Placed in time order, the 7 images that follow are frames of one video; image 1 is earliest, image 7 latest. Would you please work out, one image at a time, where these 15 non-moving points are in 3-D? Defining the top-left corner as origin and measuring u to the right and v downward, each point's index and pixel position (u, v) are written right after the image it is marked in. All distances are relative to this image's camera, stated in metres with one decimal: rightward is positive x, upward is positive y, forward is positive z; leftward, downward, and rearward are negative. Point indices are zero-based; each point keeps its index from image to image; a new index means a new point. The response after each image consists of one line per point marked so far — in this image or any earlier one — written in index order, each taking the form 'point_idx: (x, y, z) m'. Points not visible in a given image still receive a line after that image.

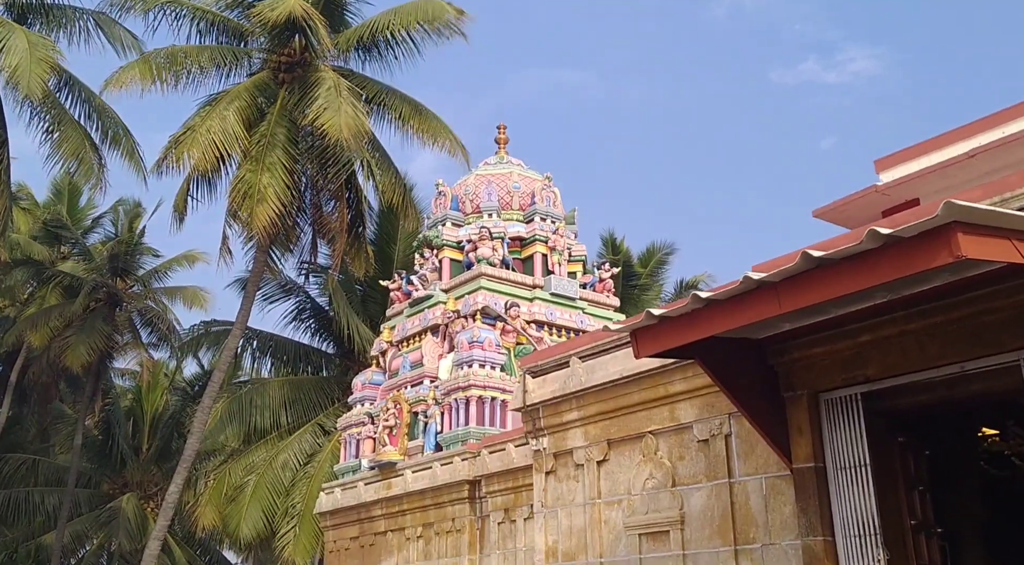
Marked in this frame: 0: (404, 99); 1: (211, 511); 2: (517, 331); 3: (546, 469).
0: (-2.0, +3.0, +17.2) m
1: (-5.6, -4.3, +18.9) m
2: (+0.1, -0.7, +14.0) m
3: (+0.3, -1.5, +8.3) m
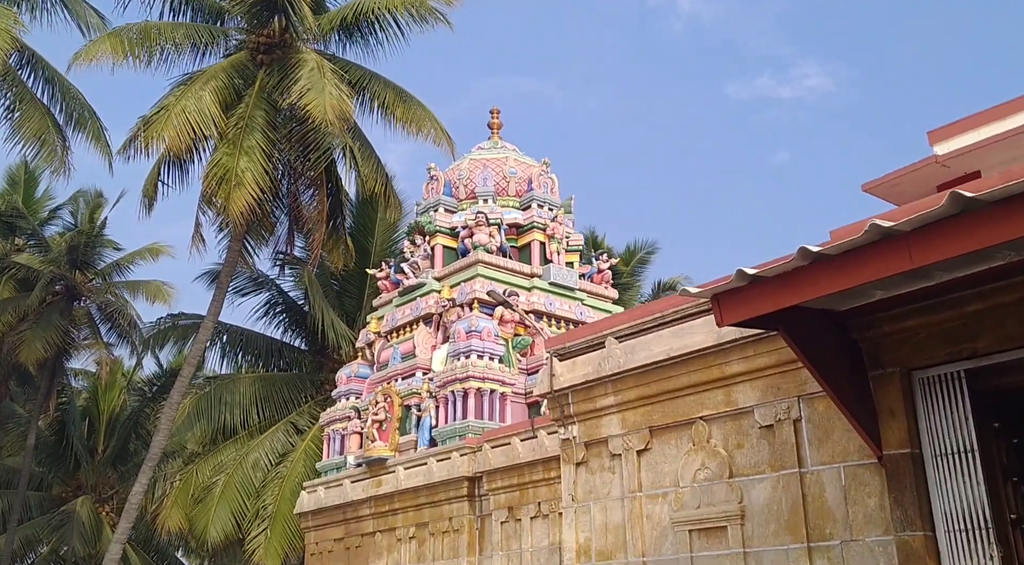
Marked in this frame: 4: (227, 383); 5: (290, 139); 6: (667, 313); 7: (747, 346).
0: (-2.1, +3.1, +16.4) m
1: (-5.9, -4.1, +17.9) m
2: (0.0, -0.5, +13.3) m
3: (+0.5, -1.3, +7.5) m
4: (-5.4, -1.9, +19.1) m
5: (-3.5, +2.2, +15.7) m
6: (+1.1, -0.2, +7.0) m
7: (+1.5, -0.4, +6.4) m
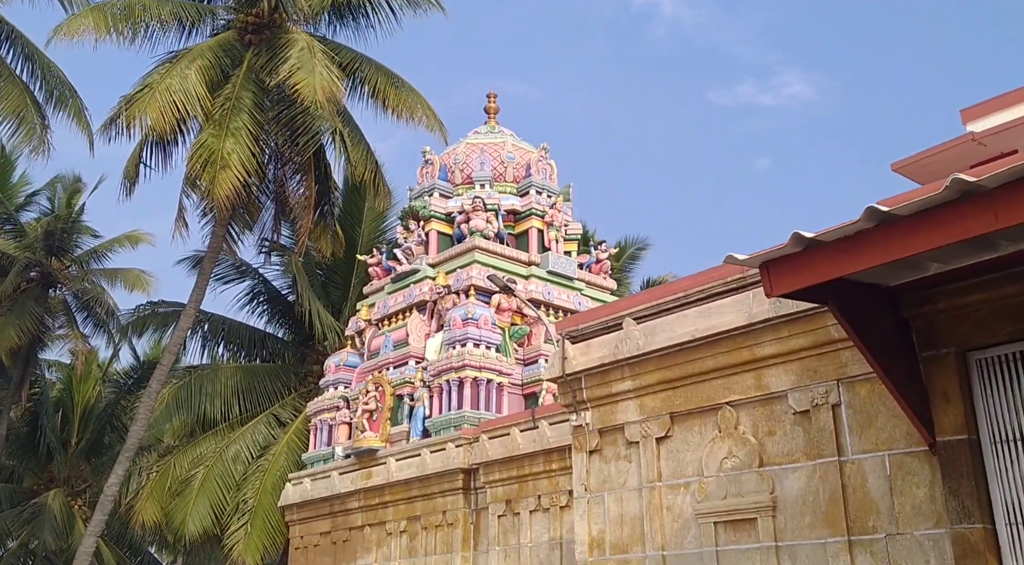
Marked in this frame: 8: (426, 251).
0: (-2.1, +3.3, +15.9) m
1: (-6.1, -3.8, +17.3) m
2: (0.0, -0.4, +12.8) m
3: (+0.5, -1.2, +7.1) m
4: (-5.5, -1.6, +18.6) m
5: (-3.5, +2.4, +15.2) m
6: (+1.2, -0.1, +6.6) m
7: (+1.6, -0.3, +5.9) m
8: (-1.2, +0.4, +13.8) m
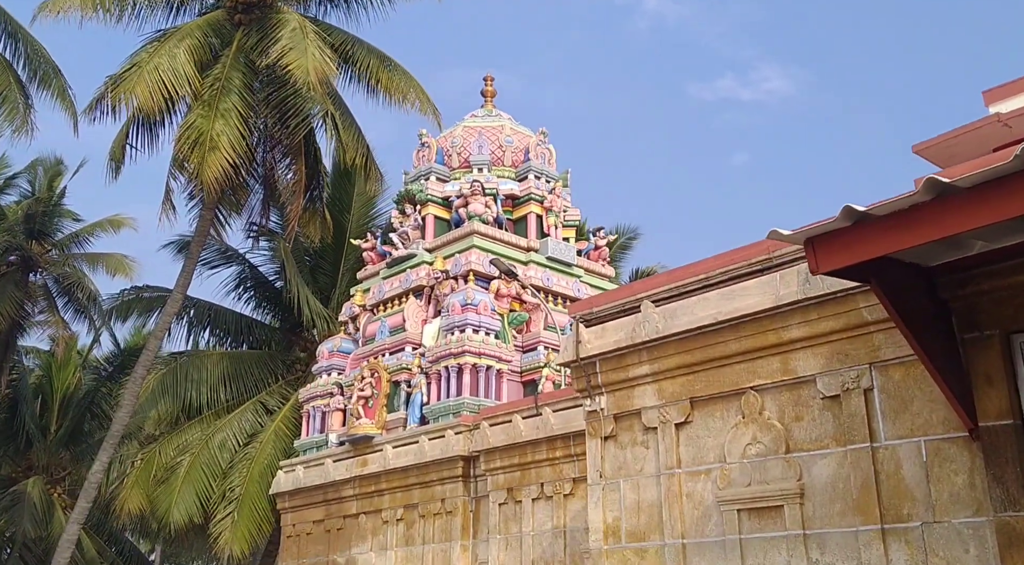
0: (-2.2, +3.5, +15.6) m
1: (-6.3, -3.5, +17.0) m
2: (0.0, -0.2, +12.6) m
3: (+0.6, -1.0, +6.9) m
4: (-5.7, -1.4, +18.3) m
5: (-3.6, +2.6, +14.9) m
6: (+1.3, +0.1, +6.4) m
7: (+1.7, -0.1, +5.8) m
8: (-1.2, +0.6, +13.6) m
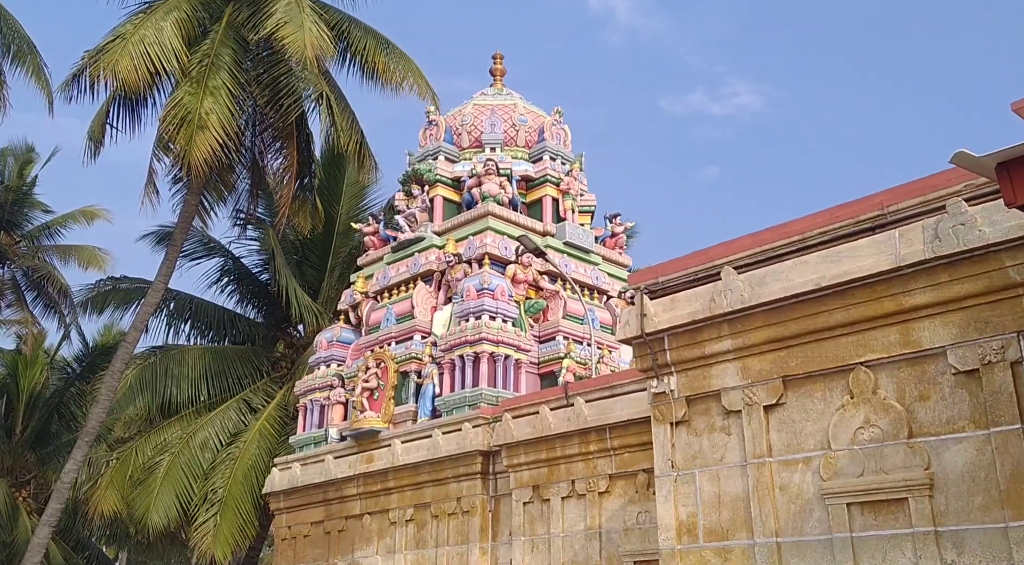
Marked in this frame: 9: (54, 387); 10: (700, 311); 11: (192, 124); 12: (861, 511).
0: (-2.0, +3.7, +14.8) m
1: (-6.2, -3.3, +16.0) m
2: (+0.2, 0.0, +11.8) m
3: (+1.0, -0.8, +6.1) m
4: (-5.7, -1.2, +17.2) m
5: (-3.4, +2.8, +14.0) m
6: (+1.6, +0.3, +5.6) m
7: (+2.1, +0.1, +5.0) m
8: (-1.0, +0.8, +12.7) m
9: (-9.2, -2.0, +20.8) m
10: (+1.1, -0.2, +6.0) m
11: (-3.8, +2.0, +12.4) m
12: (+1.8, -1.1, +5.1) m
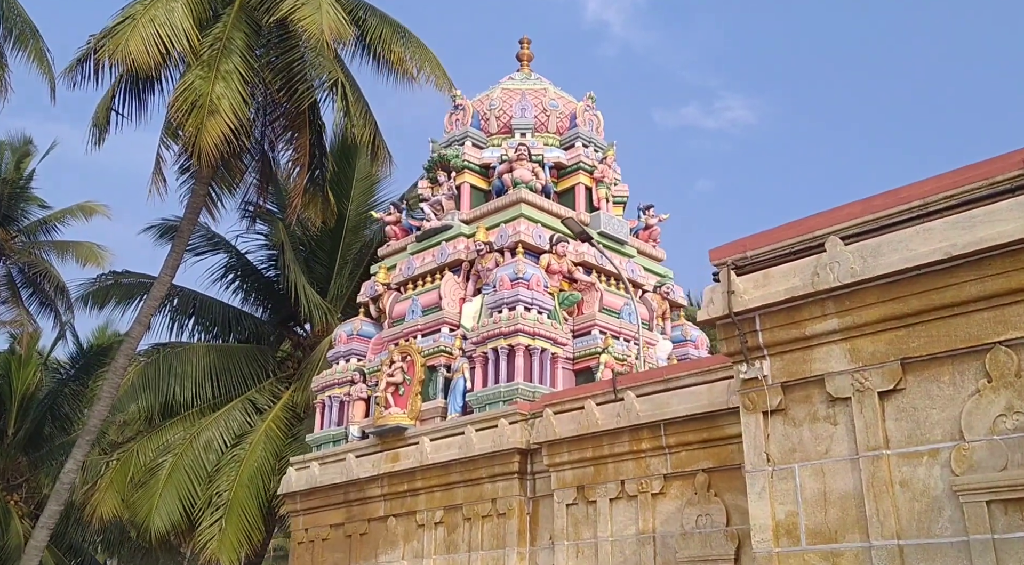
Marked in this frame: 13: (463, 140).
0: (-1.6, +3.8, +14.2) m
1: (-5.9, -3.2, +15.2) m
2: (+0.5, +0.1, +11.2) m
3: (+1.4, -0.7, +5.5) m
4: (-5.4, -1.1, +16.5) m
5: (-3.0, +2.9, +13.4) m
6: (+2.1, +0.4, +5.0) m
7: (+2.5, +0.2, +4.4) m
8: (-0.6, +0.9, +12.1) m
9: (-8.9, -1.9, +20.0) m
10: (+1.5, 0.0, +5.4) m
11: (-3.4, +2.2, +11.8) m
12: (+2.2, -1.0, +4.5) m
13: (-0.6, +1.8, +12.4) m
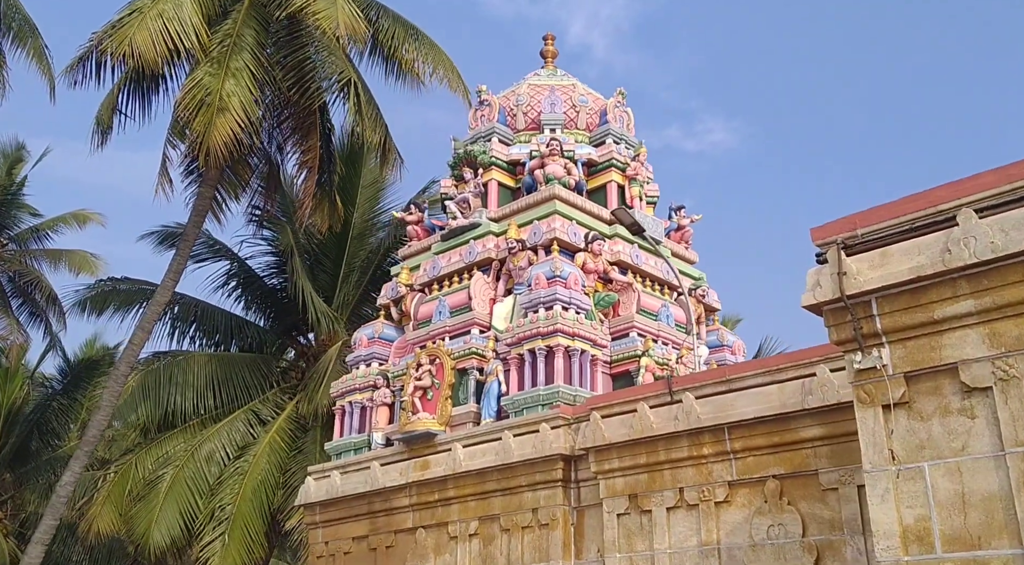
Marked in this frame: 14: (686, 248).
0: (-1.3, +3.7, +13.6) m
1: (-5.7, -3.3, +14.5) m
2: (+0.9, +0.1, +10.6) m
3: (+1.8, -0.6, +4.9) m
4: (-5.1, -1.2, +15.9) m
5: (-2.7, +2.9, +12.8) m
6: (+2.5, +0.5, +4.5) m
7: (+3.0, +0.3, +3.8) m
8: (-0.3, +0.9, +11.5) m
9: (-8.7, -2.0, +19.3) m
10: (+2.0, +0.1, +4.9) m
11: (-3.1, +2.2, +11.2) m
12: (+2.6, -0.9, +3.9) m
13: (-0.3, +1.7, +11.9) m
14: (+2.1, +0.4, +12.2) m
